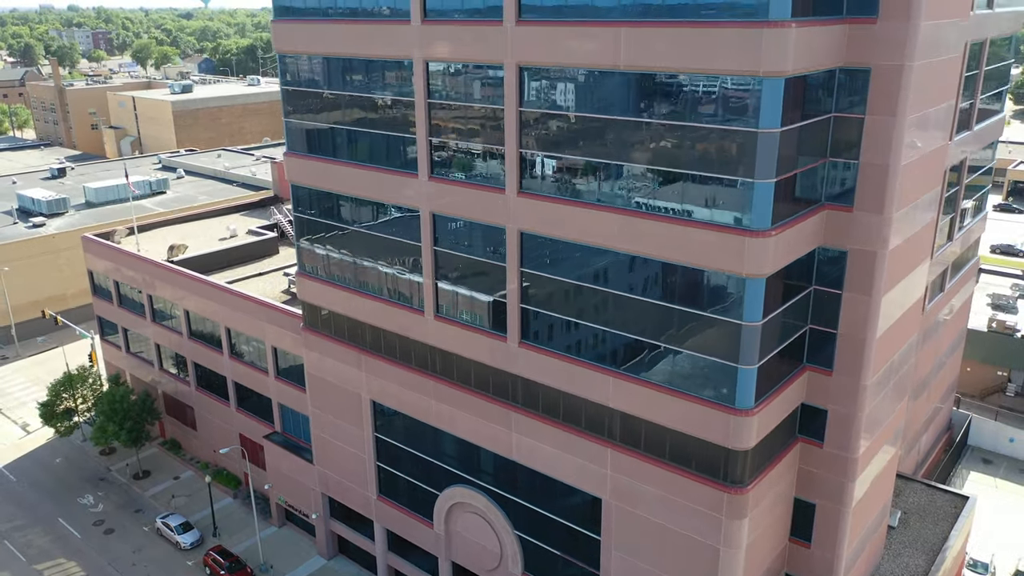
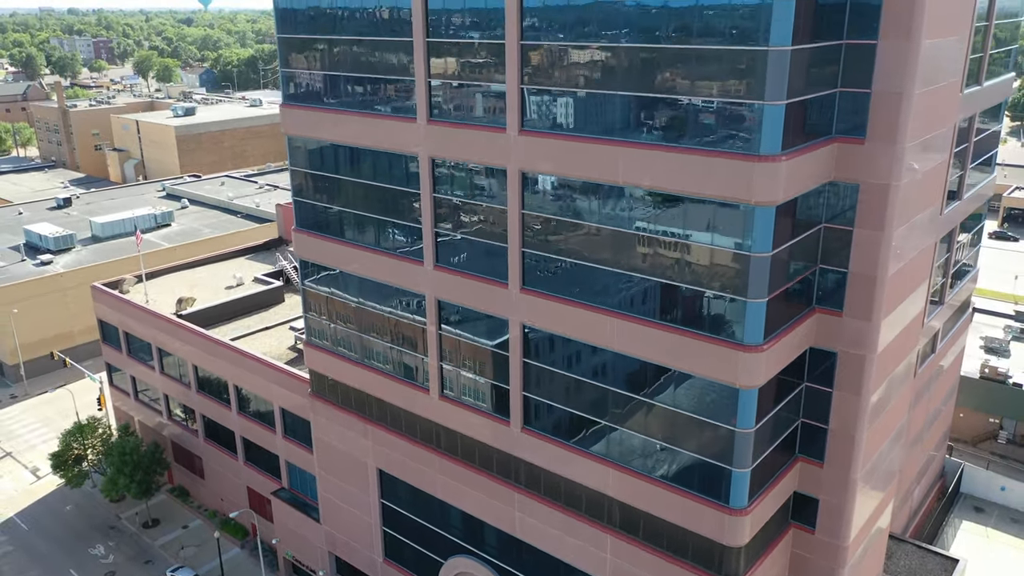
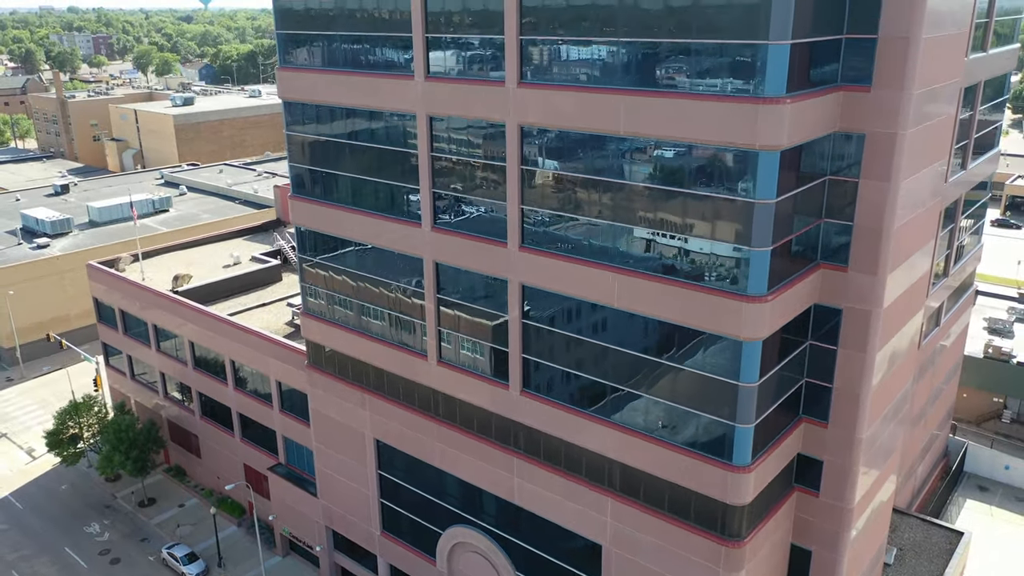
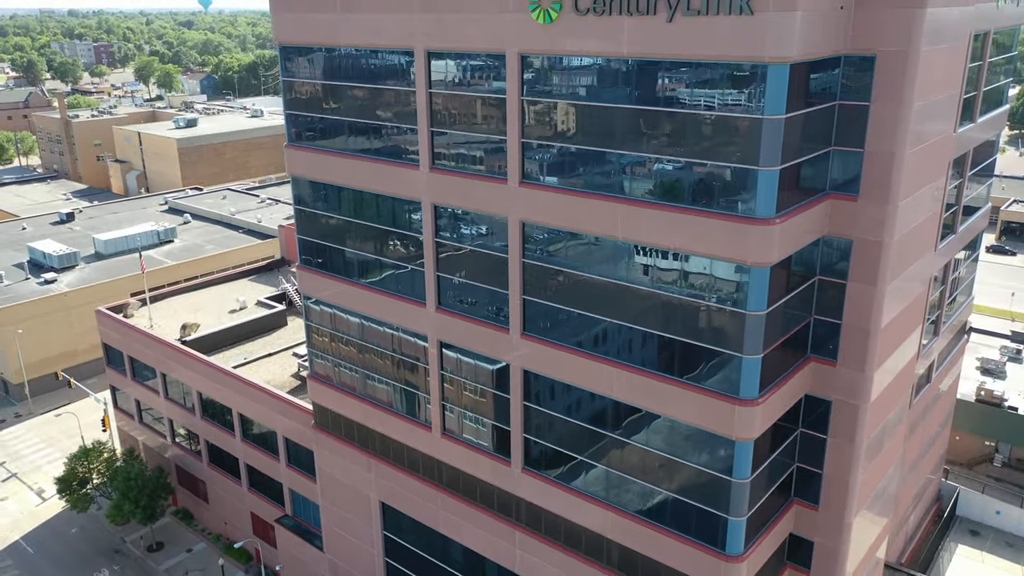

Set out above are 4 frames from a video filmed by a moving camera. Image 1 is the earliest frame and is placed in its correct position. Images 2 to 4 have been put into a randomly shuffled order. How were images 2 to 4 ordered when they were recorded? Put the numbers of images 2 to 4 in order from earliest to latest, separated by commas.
3, 2, 4
